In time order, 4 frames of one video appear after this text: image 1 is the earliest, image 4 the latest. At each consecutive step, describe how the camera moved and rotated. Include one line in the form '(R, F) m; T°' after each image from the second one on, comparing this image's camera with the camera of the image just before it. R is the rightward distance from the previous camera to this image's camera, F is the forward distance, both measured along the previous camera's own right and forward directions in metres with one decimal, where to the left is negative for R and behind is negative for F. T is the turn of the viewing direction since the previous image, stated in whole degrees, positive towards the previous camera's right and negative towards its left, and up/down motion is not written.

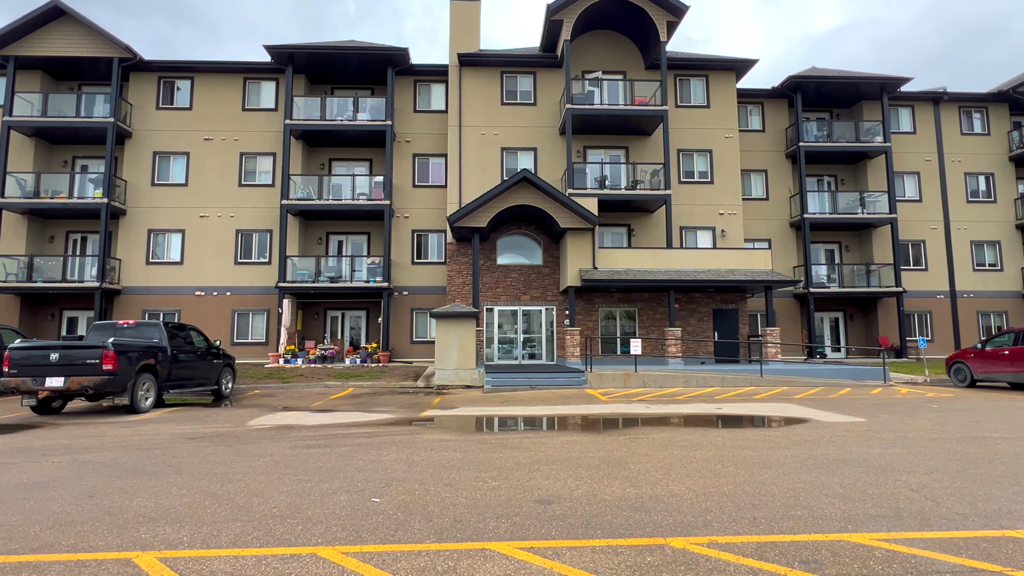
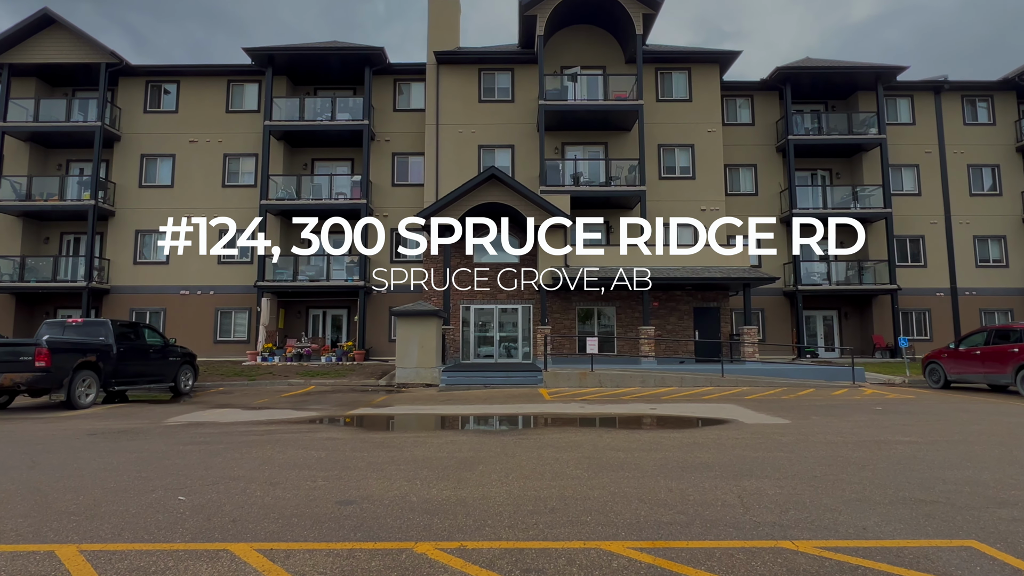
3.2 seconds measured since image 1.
(+1.9, +0.1) m; -3°
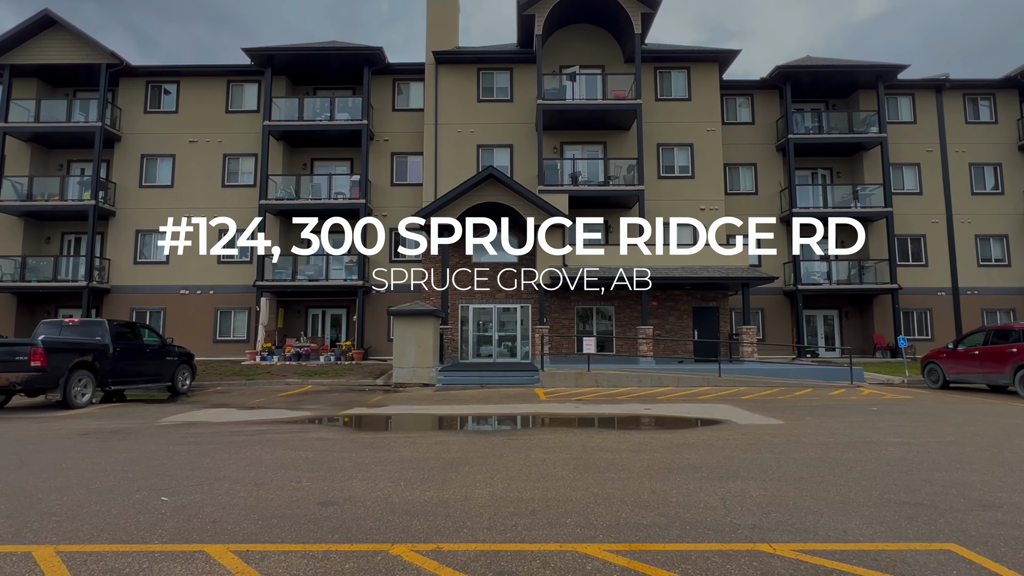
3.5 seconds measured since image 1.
(+0.2, 0.0) m; 0°
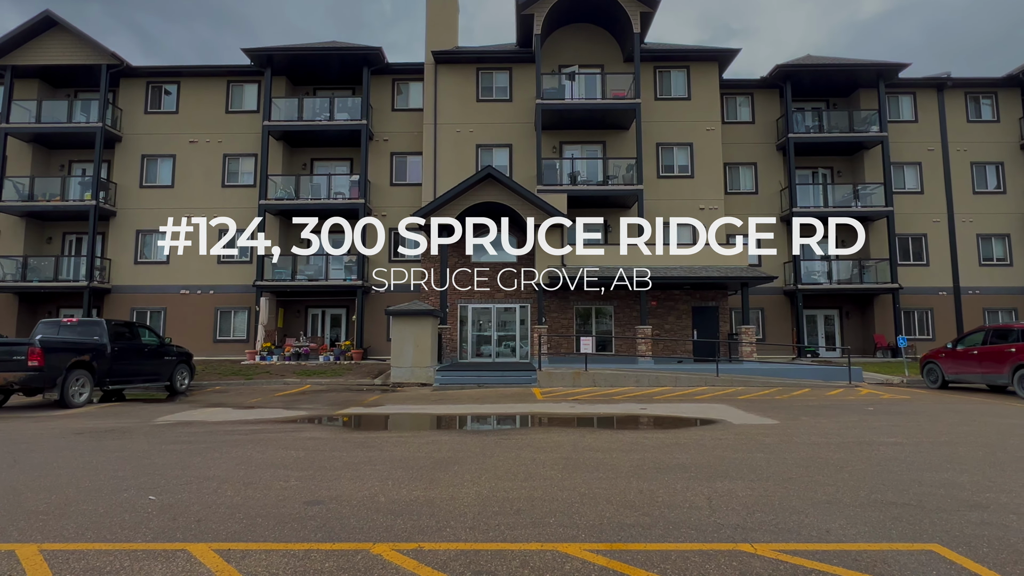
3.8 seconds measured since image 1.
(+0.1, 0.0) m; 0°
